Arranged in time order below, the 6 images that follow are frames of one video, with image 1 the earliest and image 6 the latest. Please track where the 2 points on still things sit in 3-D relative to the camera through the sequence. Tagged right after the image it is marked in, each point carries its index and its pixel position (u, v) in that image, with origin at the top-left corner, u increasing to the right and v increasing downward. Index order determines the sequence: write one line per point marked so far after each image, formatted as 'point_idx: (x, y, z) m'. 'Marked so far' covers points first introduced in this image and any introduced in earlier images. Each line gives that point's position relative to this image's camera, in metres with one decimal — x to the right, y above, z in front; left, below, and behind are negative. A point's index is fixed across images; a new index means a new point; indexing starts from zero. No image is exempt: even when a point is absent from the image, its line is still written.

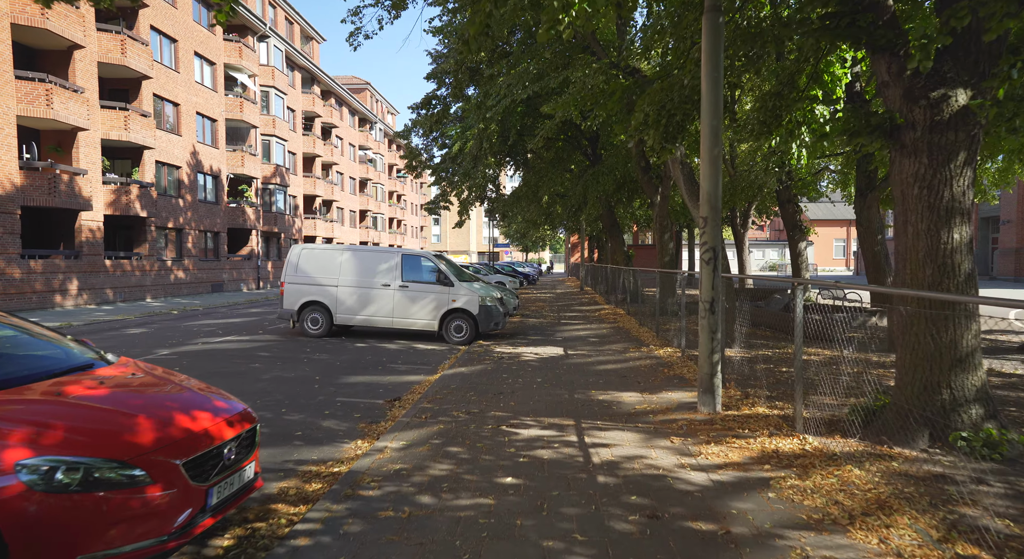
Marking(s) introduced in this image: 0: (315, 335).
0: (-4.0, -1.1, +12.5) m
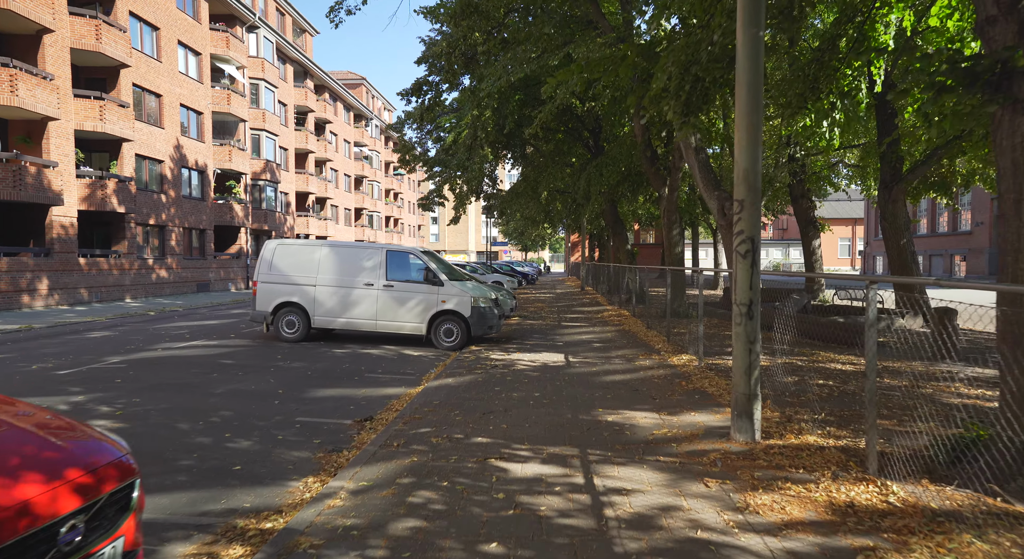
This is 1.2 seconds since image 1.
0: (-4.0, -1.1, +11.4) m
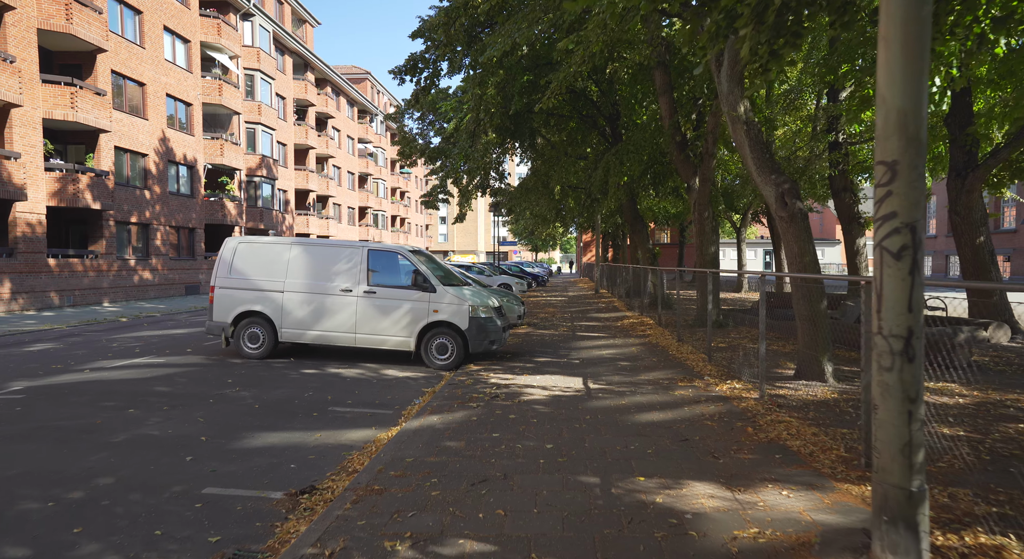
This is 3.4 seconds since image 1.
0: (-3.9, -1.2, +9.5) m
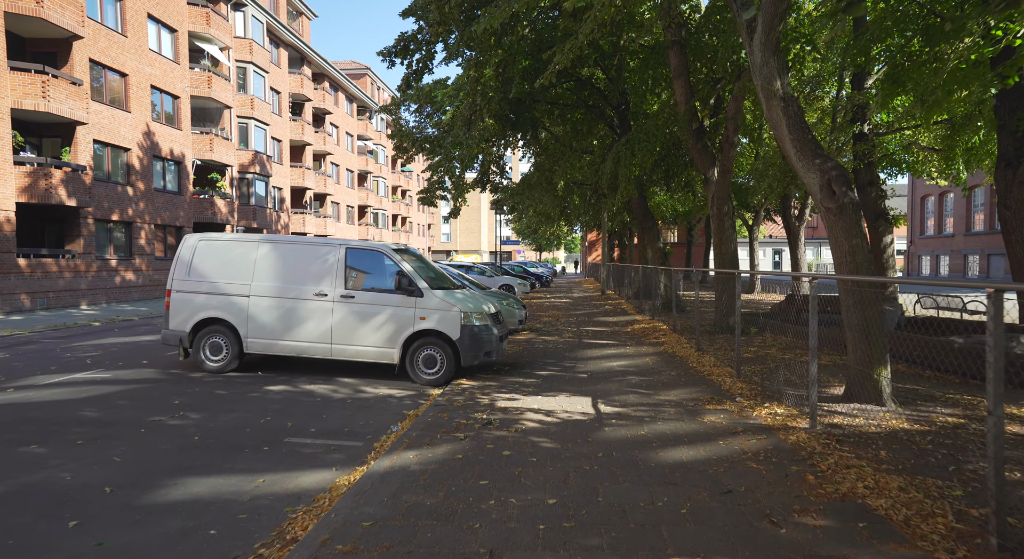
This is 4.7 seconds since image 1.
0: (-4.0, -1.2, +8.4) m
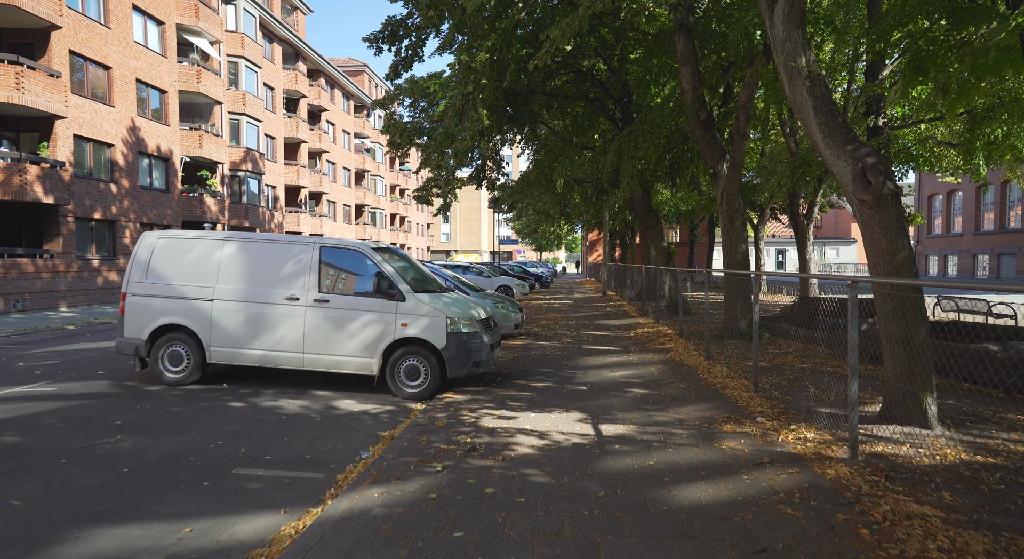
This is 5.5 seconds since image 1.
0: (-4.1, -1.2, +7.6) m
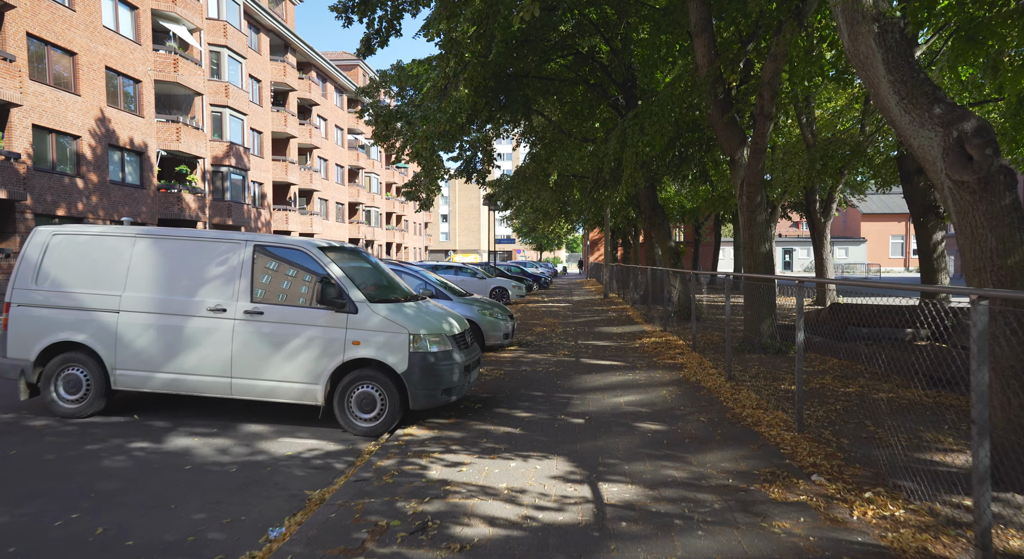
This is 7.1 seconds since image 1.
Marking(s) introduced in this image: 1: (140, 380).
0: (-4.3, -1.3, +6.1) m
1: (-3.6, -1.0, +6.0) m
